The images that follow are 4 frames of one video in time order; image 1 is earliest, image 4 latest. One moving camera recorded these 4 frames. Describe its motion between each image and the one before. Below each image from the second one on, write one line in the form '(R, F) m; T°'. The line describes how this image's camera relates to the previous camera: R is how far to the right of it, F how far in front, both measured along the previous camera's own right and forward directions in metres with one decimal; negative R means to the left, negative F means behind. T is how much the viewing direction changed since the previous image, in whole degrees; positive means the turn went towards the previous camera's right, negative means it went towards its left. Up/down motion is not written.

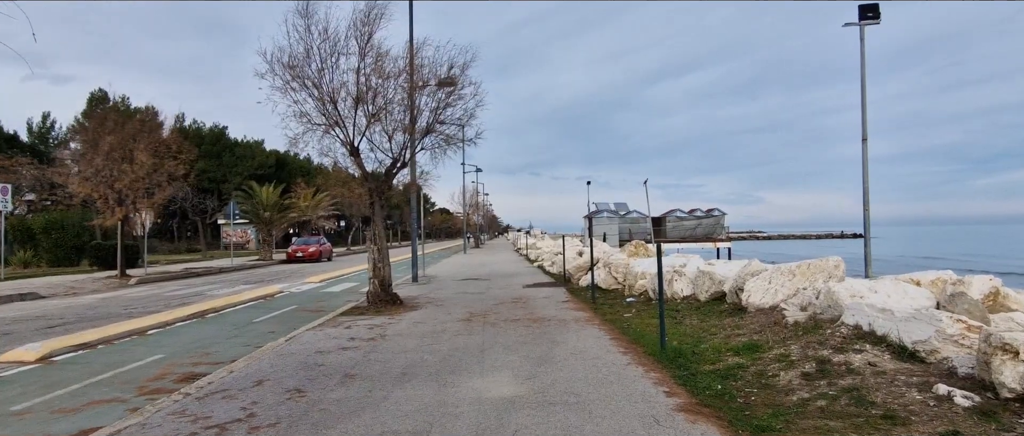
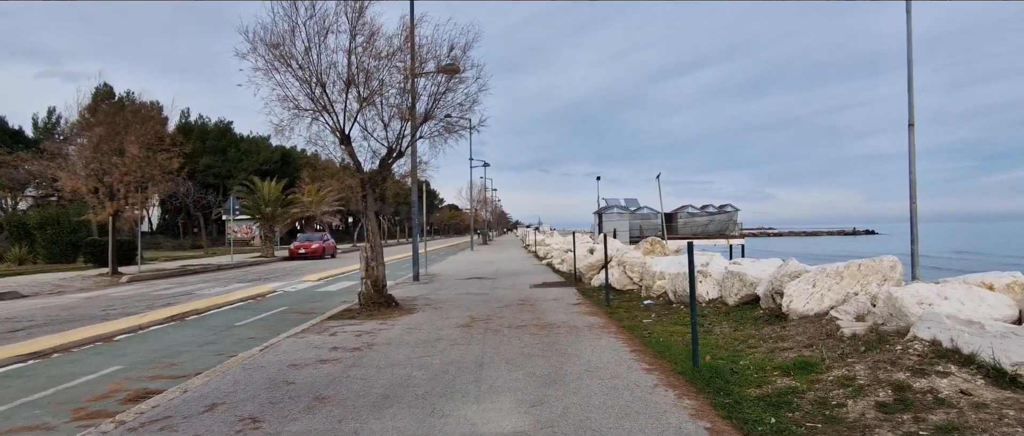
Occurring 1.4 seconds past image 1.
(+0.1, +1.3) m; -1°
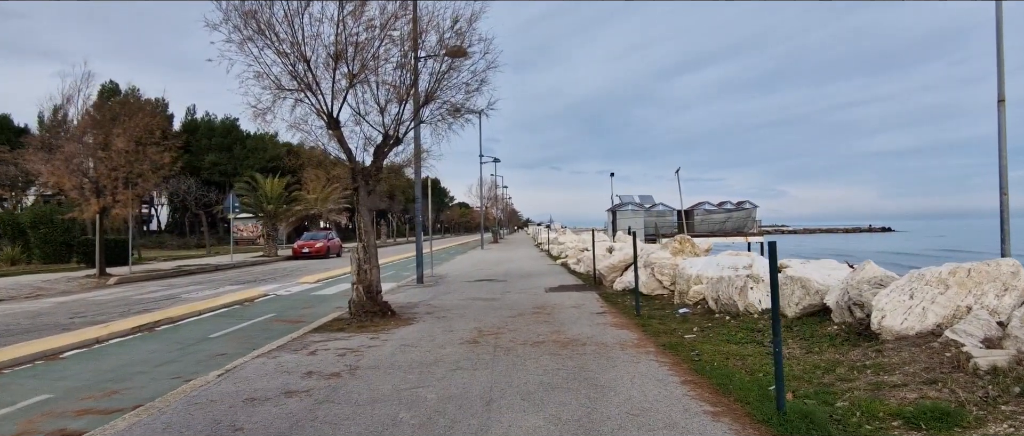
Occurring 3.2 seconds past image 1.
(-0.1, +1.7) m; -1°
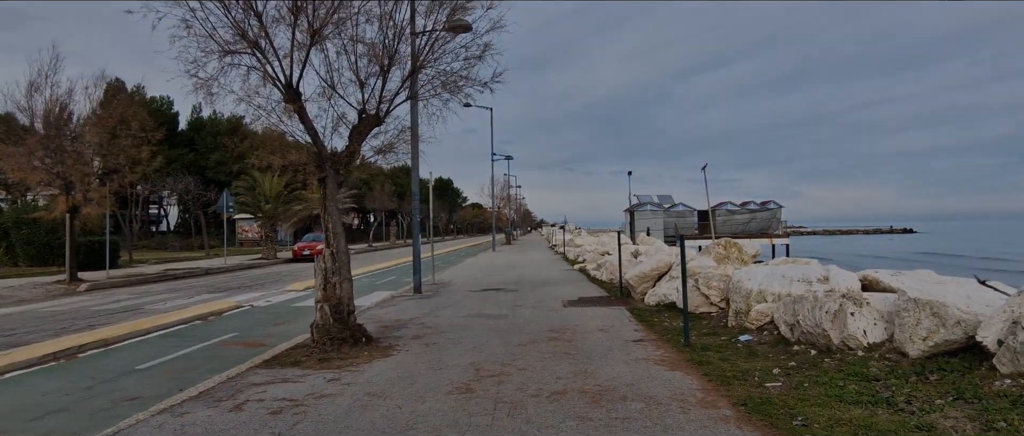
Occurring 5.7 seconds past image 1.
(+0.1, +2.5) m; -1°
